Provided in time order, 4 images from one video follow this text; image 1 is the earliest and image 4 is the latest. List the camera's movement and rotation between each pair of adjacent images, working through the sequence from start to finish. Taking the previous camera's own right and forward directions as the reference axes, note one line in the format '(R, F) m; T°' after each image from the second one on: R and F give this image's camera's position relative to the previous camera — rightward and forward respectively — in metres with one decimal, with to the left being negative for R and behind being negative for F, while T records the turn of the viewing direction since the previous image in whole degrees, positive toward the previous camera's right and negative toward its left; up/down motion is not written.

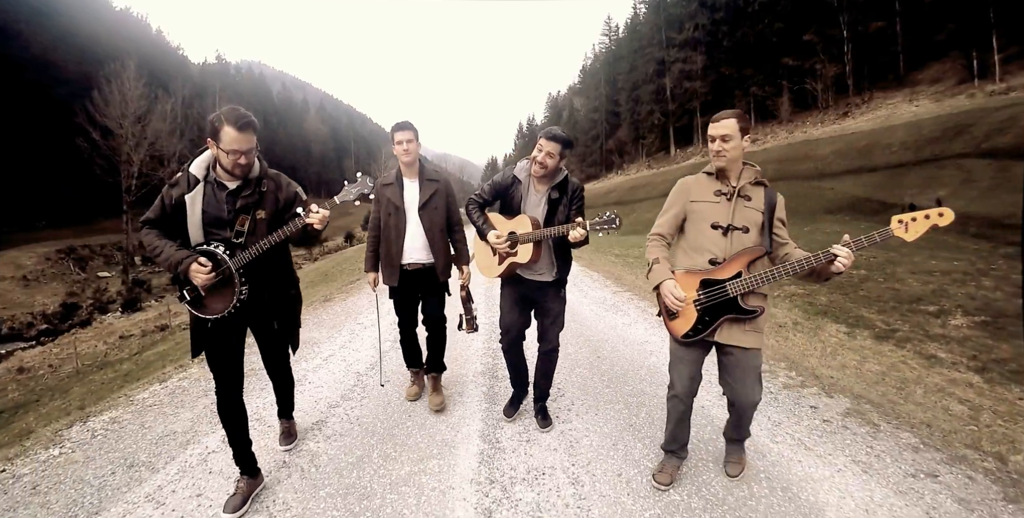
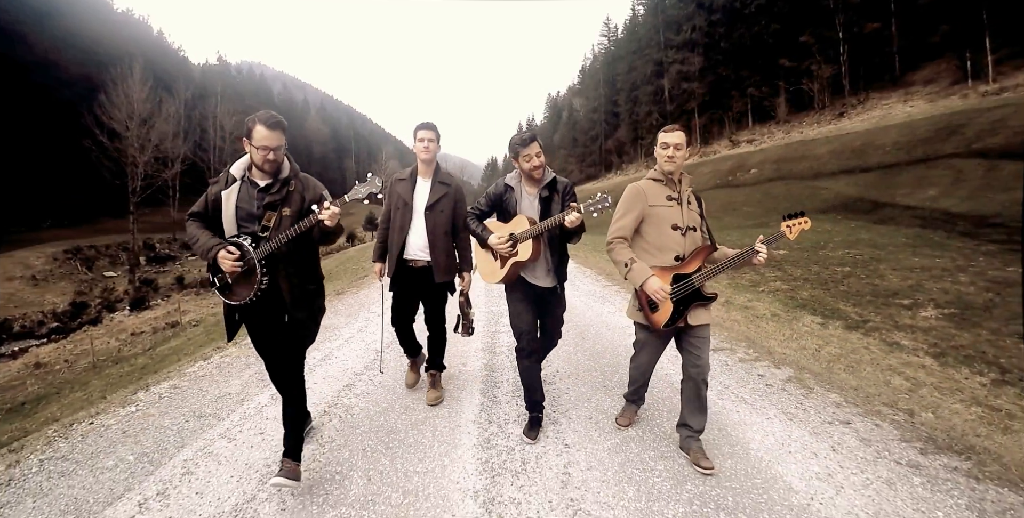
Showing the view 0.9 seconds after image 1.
(0.0, -0.5) m; 0°
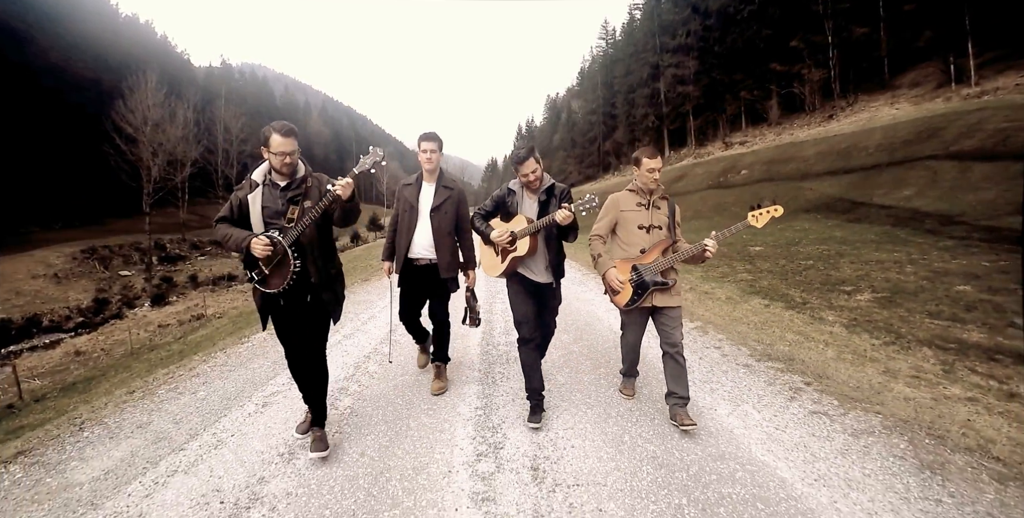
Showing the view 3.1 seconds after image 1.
(+0.1, -1.5) m; 0°
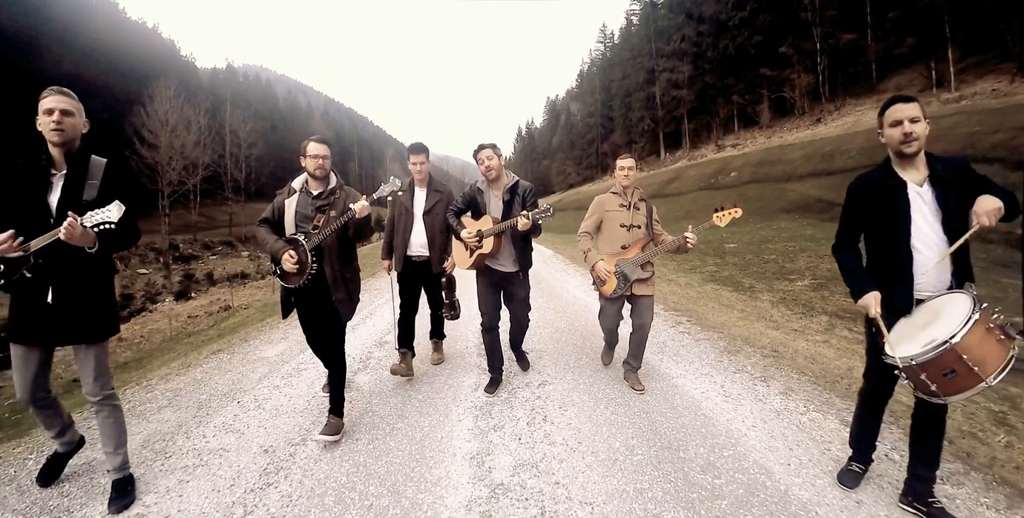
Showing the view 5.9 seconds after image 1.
(+0.2, -2.0) m; 0°
